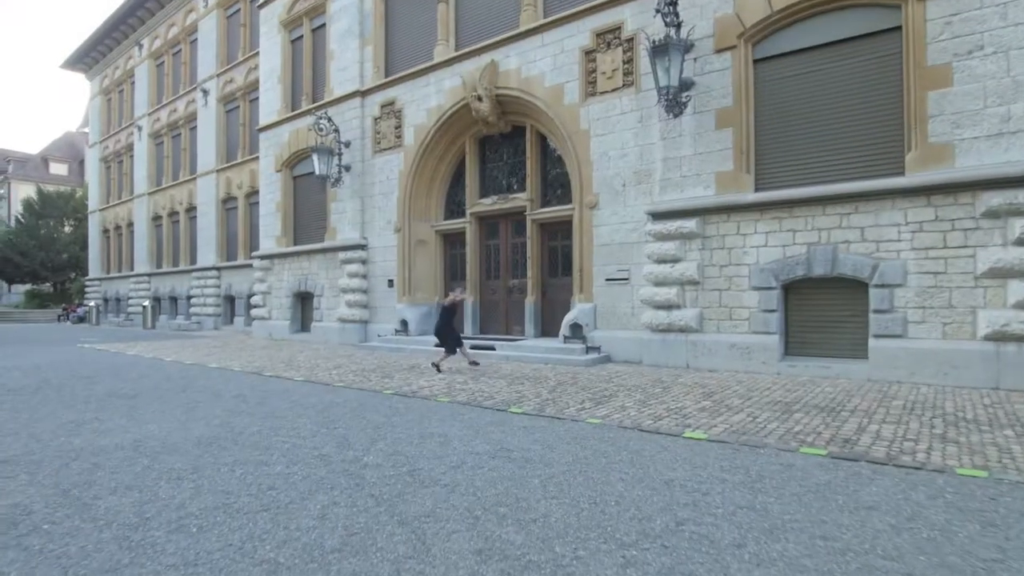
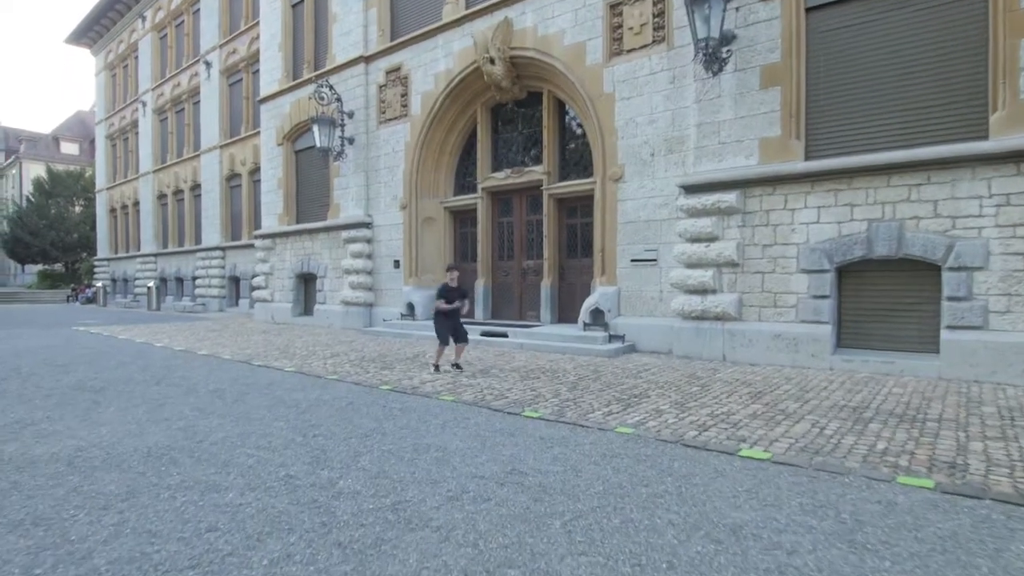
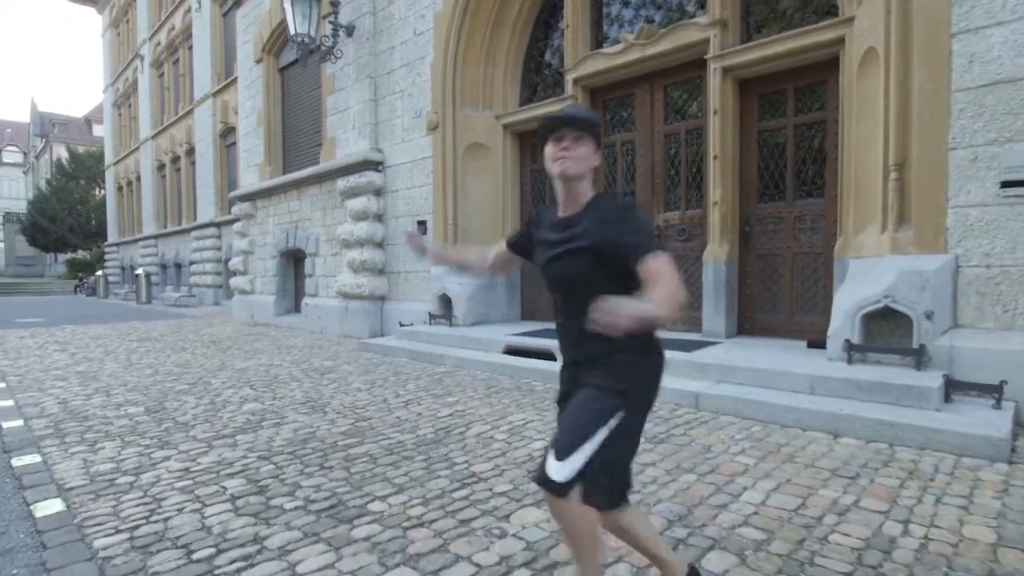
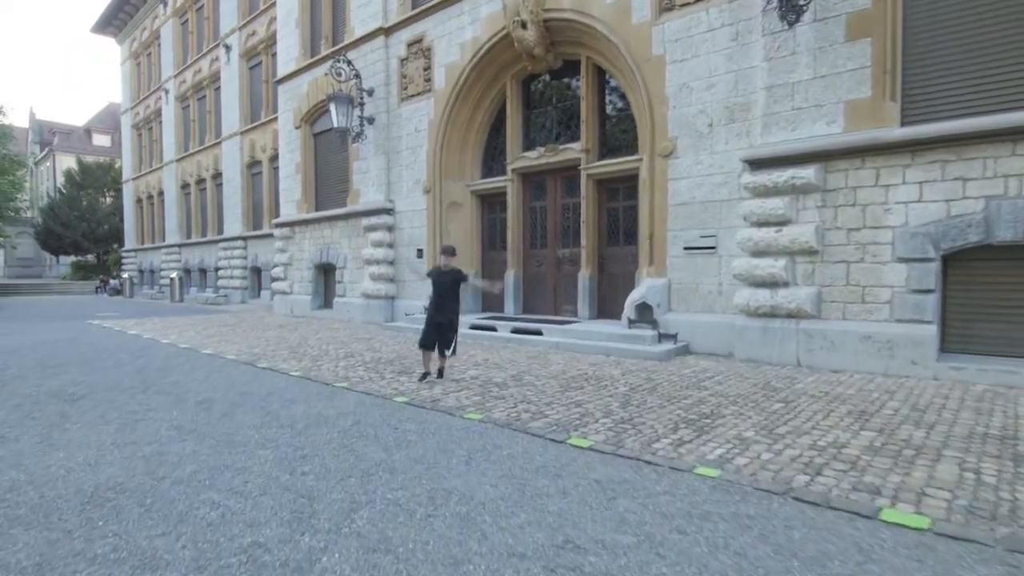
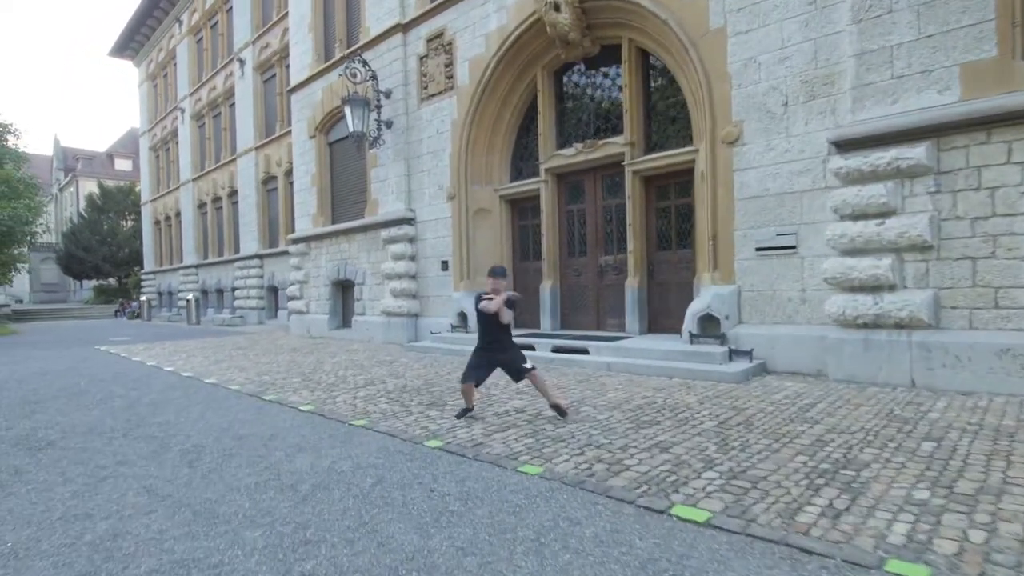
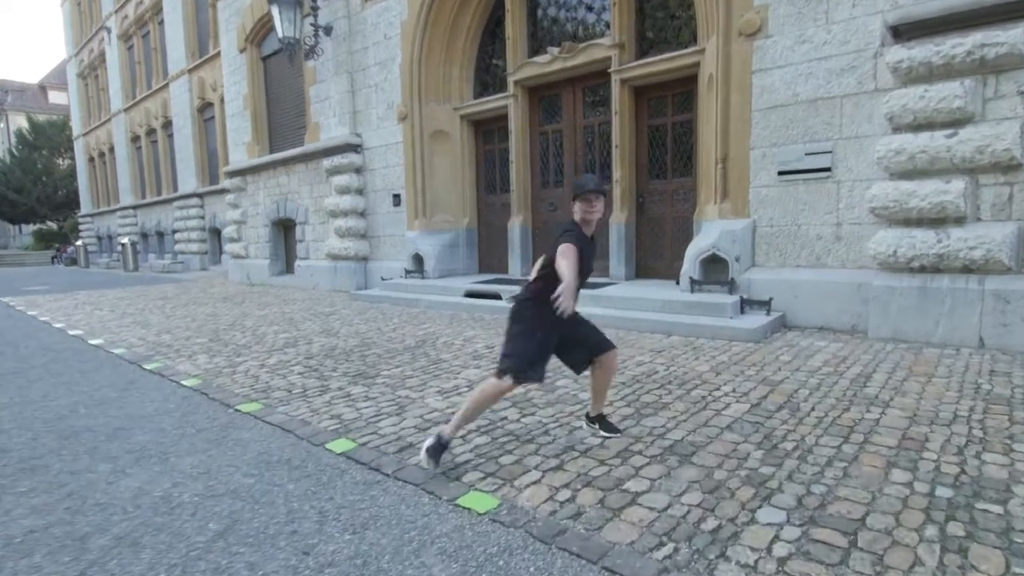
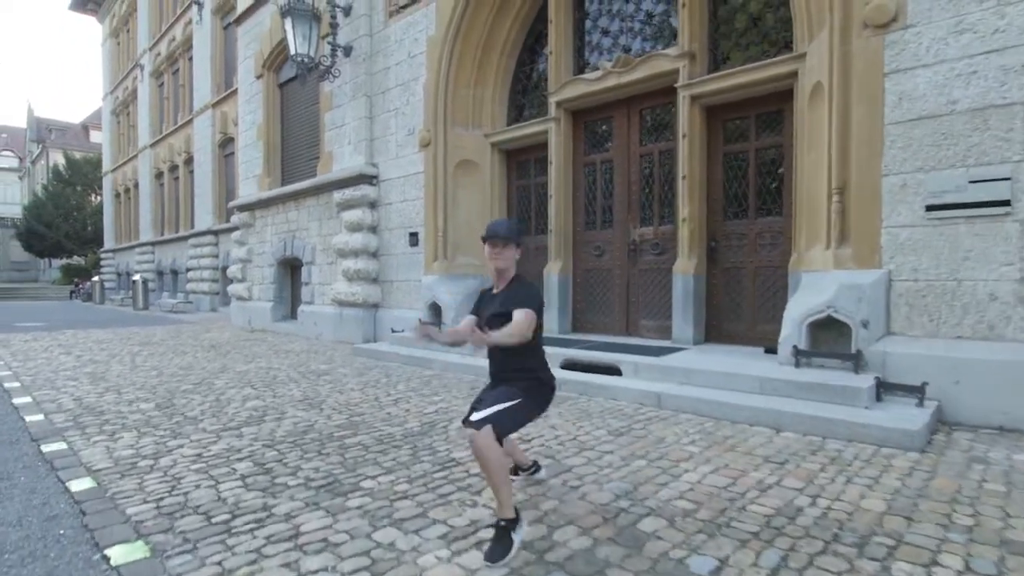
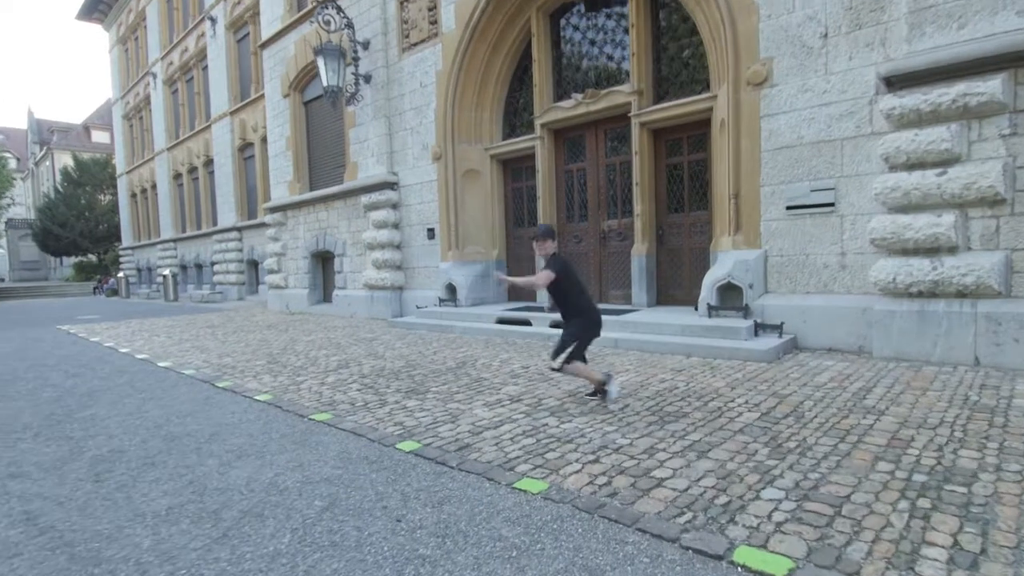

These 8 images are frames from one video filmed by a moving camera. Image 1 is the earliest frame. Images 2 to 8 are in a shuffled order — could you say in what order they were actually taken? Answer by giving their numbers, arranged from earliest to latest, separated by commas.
2, 4, 5, 8, 6, 7, 3
